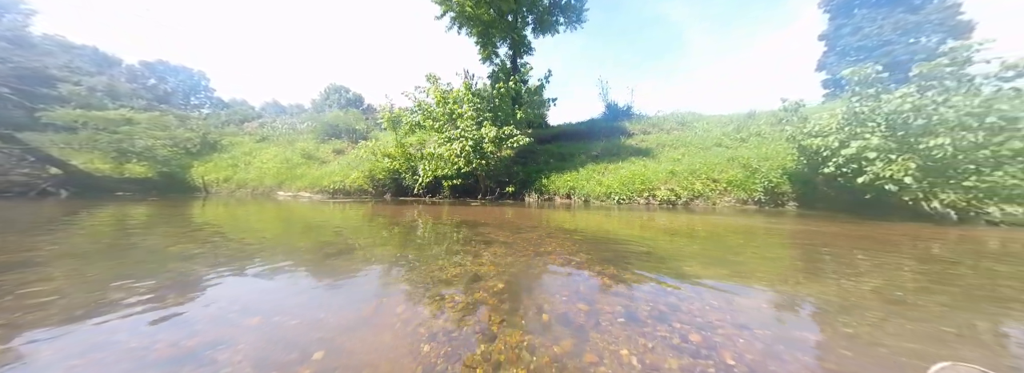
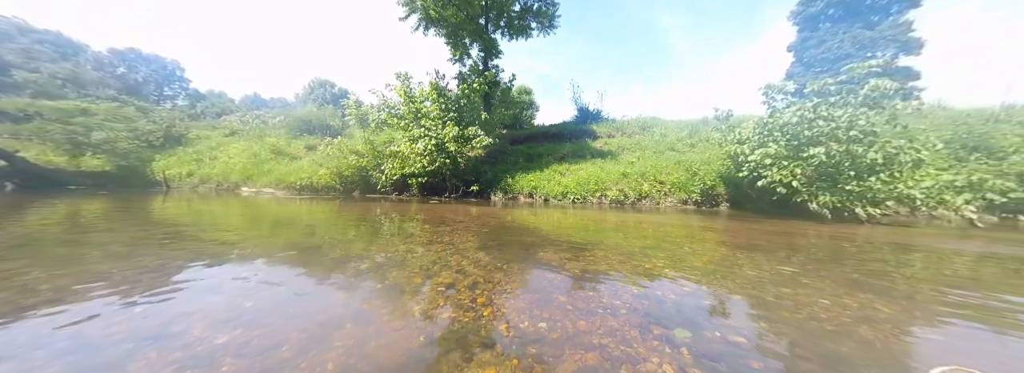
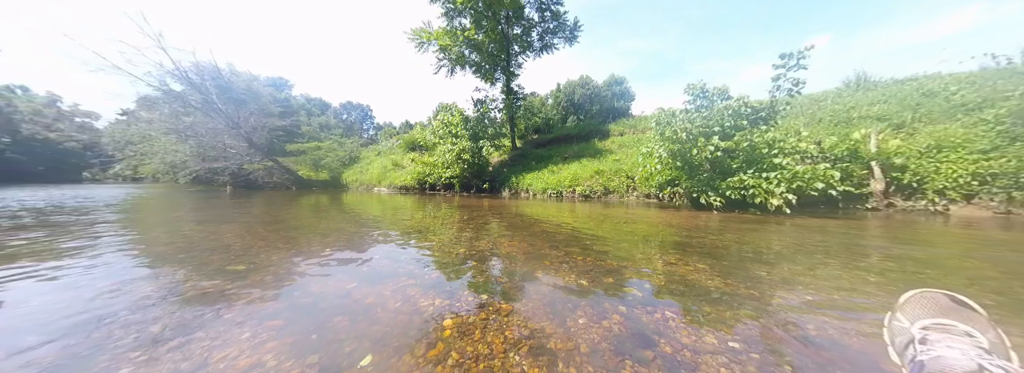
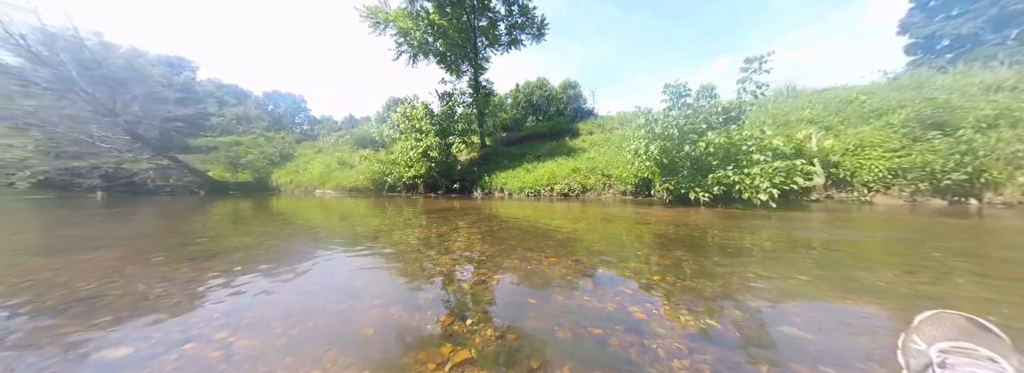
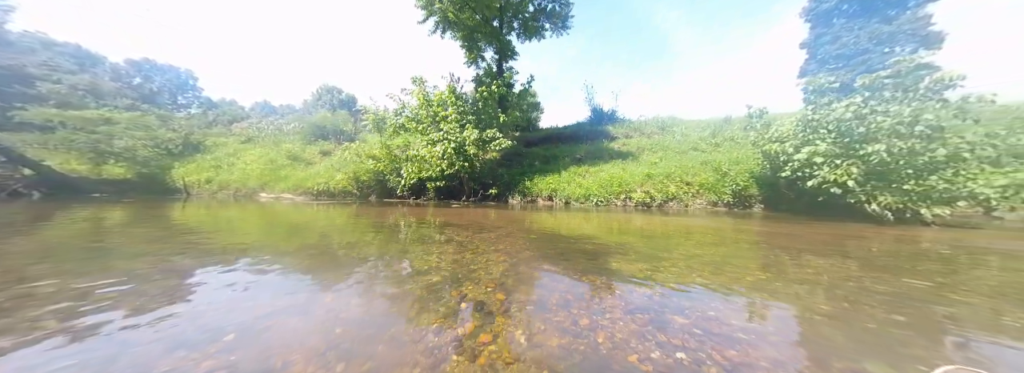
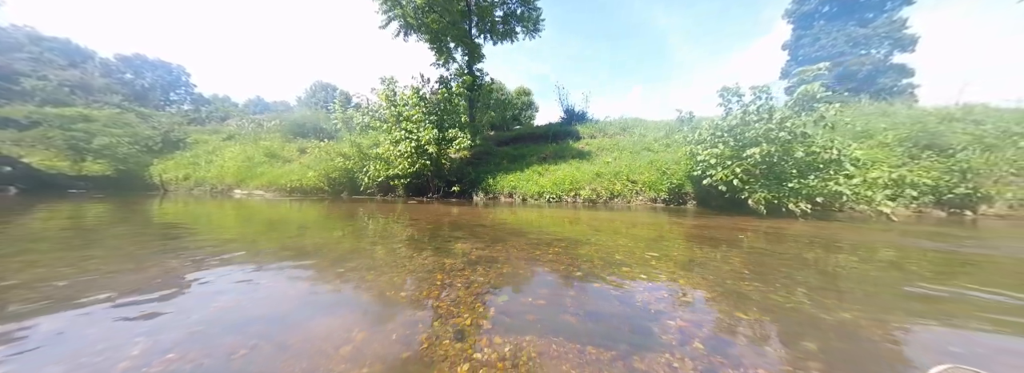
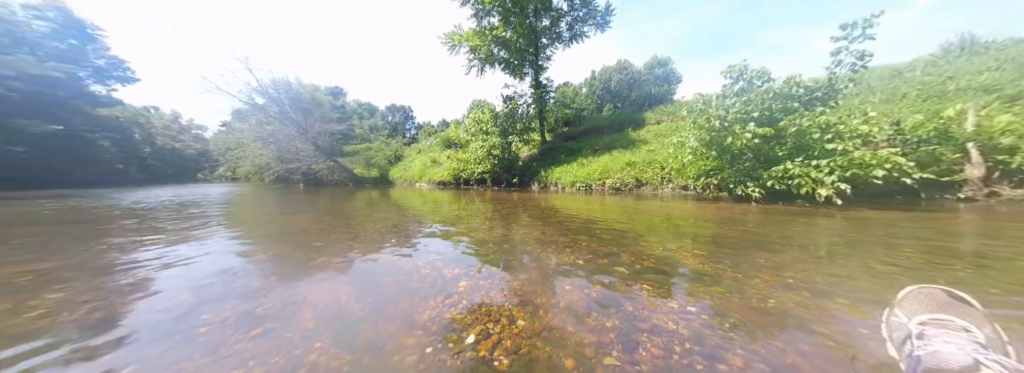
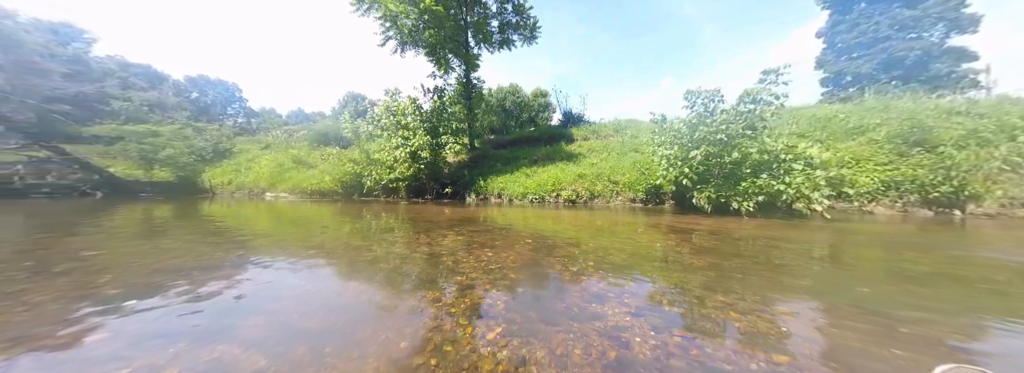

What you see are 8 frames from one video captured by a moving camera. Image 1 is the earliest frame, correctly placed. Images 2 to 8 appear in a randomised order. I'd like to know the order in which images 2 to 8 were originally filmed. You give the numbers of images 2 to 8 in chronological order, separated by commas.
5, 2, 6, 8, 4, 3, 7
